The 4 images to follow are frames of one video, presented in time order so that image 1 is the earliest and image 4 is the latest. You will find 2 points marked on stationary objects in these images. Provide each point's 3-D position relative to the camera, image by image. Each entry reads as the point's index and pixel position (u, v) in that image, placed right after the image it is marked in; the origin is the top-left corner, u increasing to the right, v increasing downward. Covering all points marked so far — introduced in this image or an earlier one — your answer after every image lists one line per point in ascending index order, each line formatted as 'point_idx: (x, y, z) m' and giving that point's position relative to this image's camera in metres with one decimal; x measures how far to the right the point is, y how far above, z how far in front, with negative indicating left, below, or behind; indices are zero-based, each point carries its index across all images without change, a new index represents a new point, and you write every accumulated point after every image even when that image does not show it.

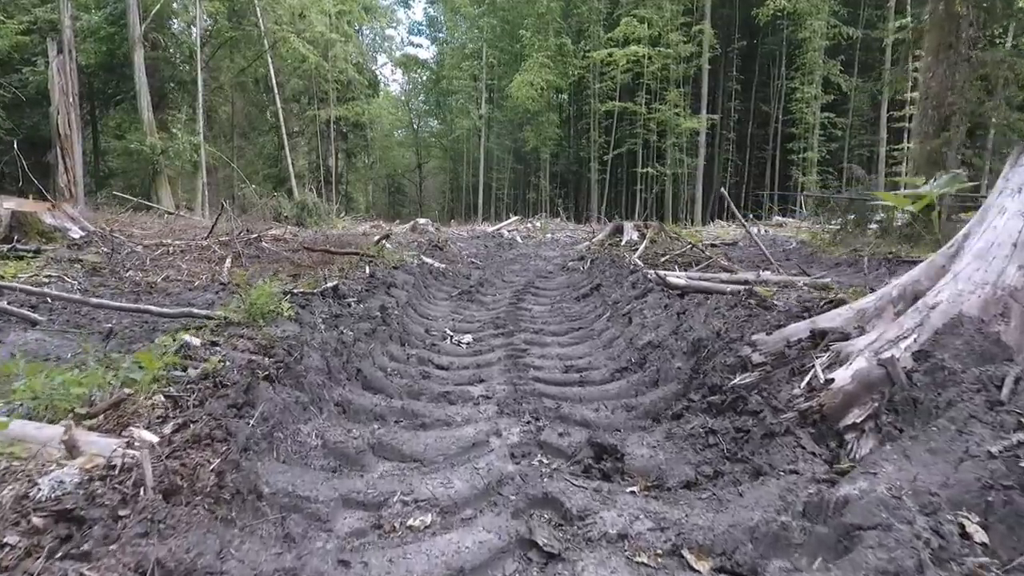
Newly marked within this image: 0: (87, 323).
0: (-3.1, -0.3, +4.5) m
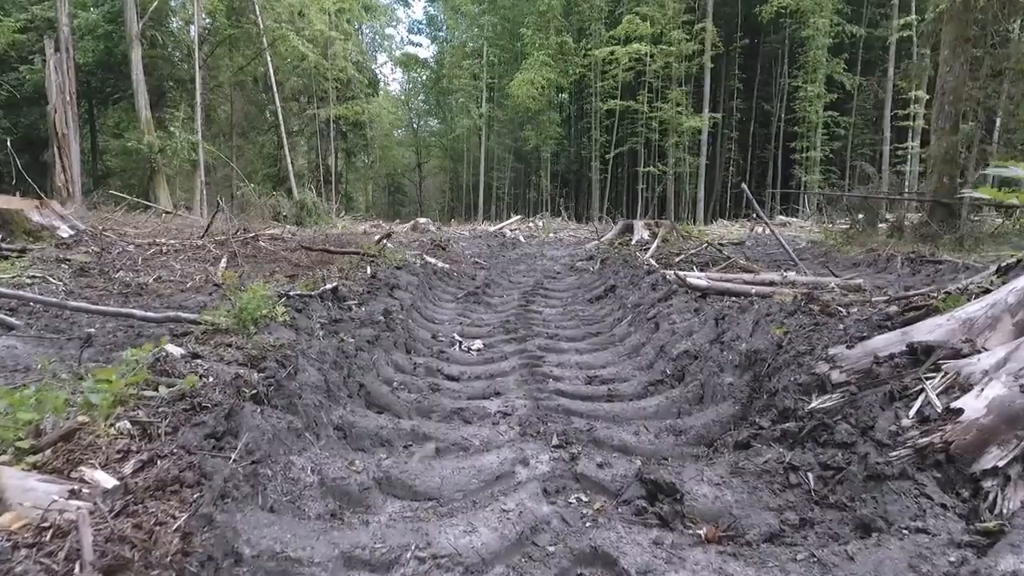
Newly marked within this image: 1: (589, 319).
0: (-3.0, -0.3, +4.2) m
1: (+0.6, -0.2, +4.8) m
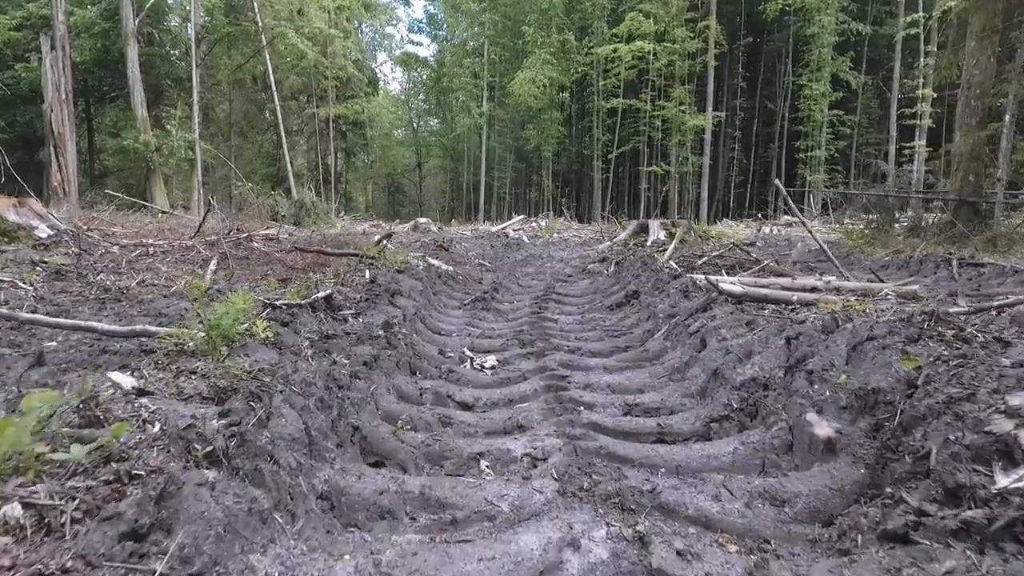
0: (-2.9, -0.3, +3.6) m
1: (+0.7, -0.3, +4.3) m
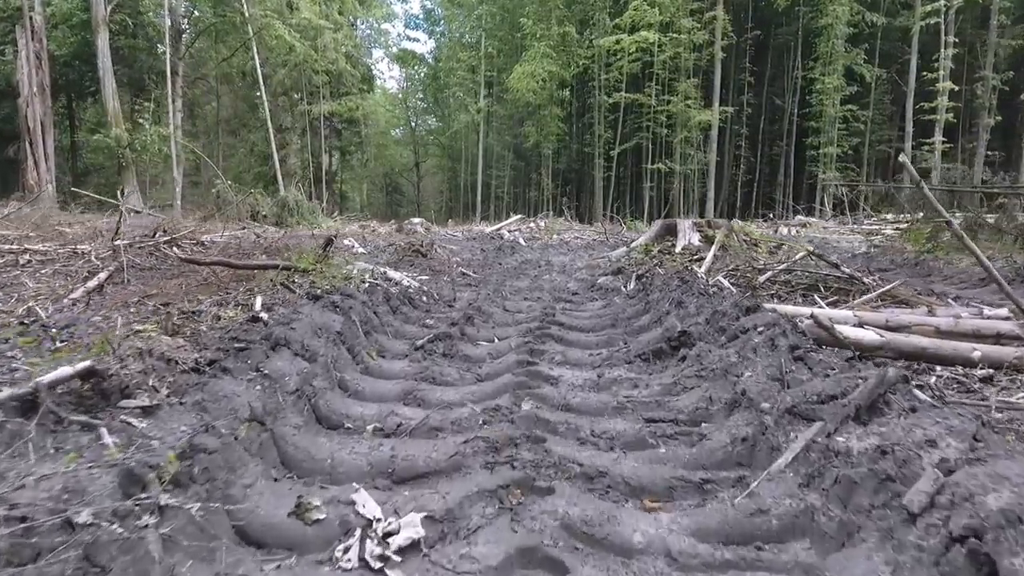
0: (-3.0, -0.5, +1.7) m
1: (+0.6, -0.5, +2.3) m
